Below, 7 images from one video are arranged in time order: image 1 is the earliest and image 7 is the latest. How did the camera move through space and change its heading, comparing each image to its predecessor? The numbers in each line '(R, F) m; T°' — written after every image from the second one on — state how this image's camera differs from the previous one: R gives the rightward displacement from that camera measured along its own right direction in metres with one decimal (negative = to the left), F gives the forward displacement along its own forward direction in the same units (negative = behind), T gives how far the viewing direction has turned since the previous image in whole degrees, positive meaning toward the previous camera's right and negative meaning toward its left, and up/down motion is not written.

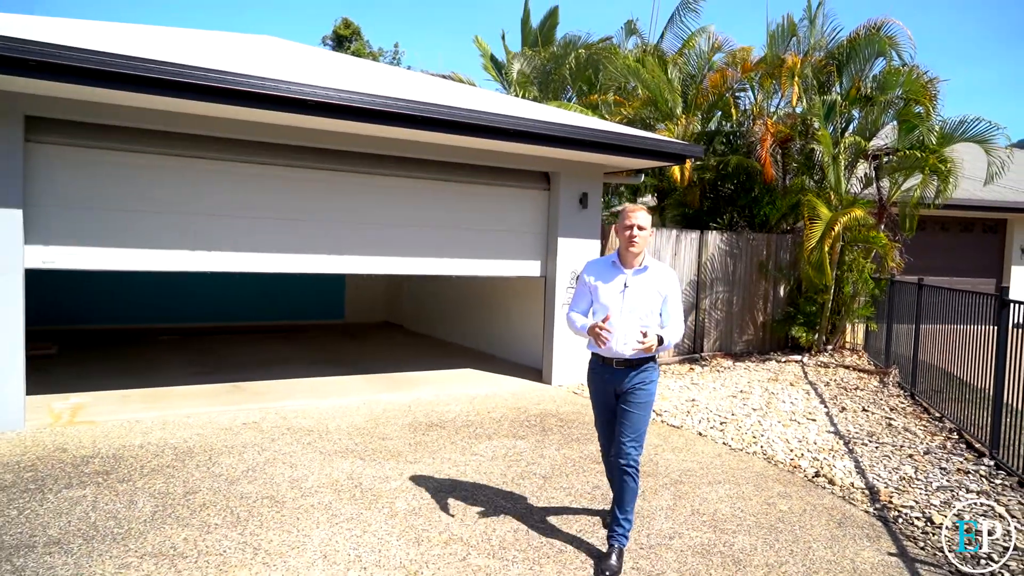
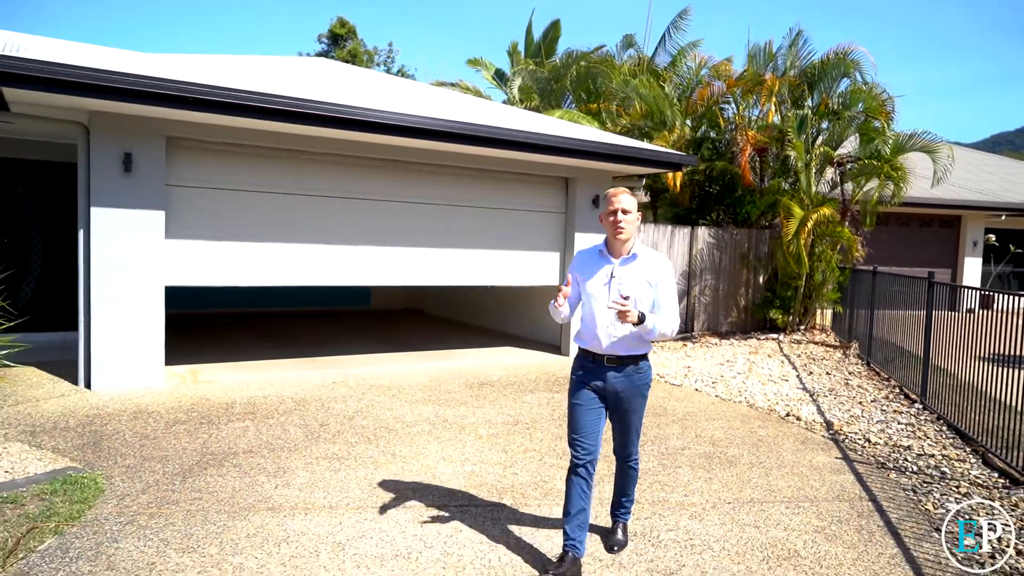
(-0.6, -1.5) m; +2°
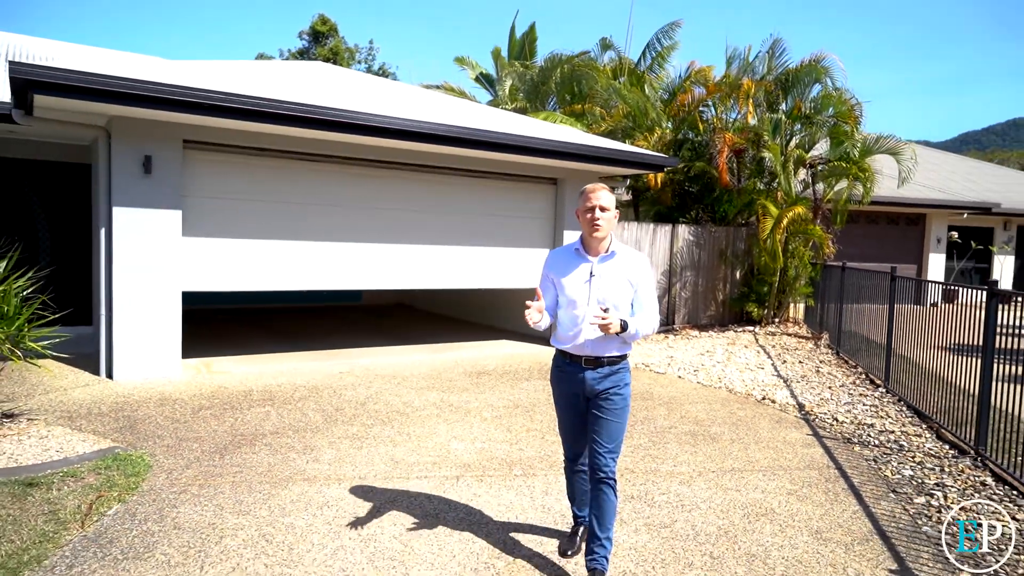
(-0.2, -0.5) m; +2°
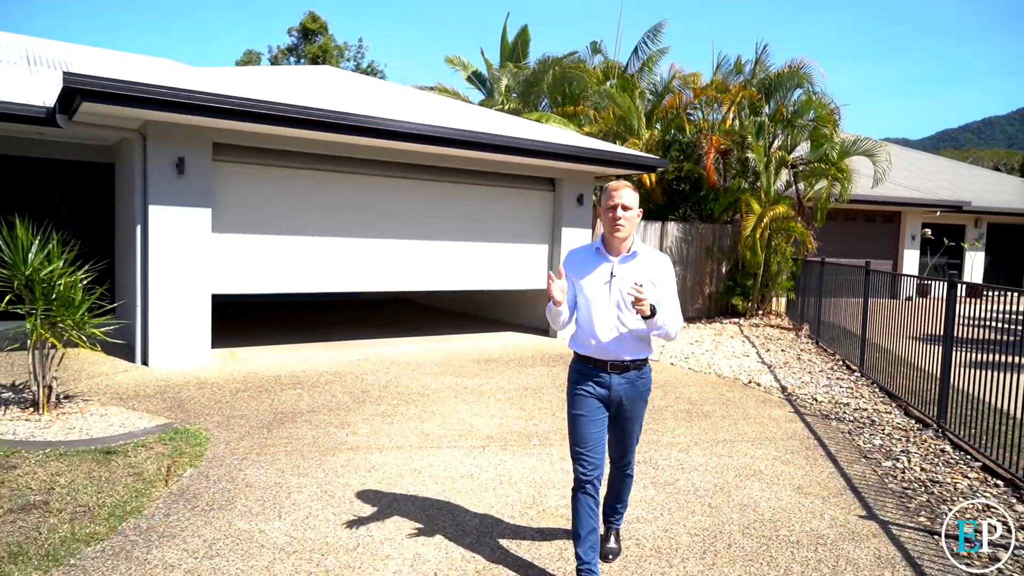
(-0.3, -0.6) m; +1°
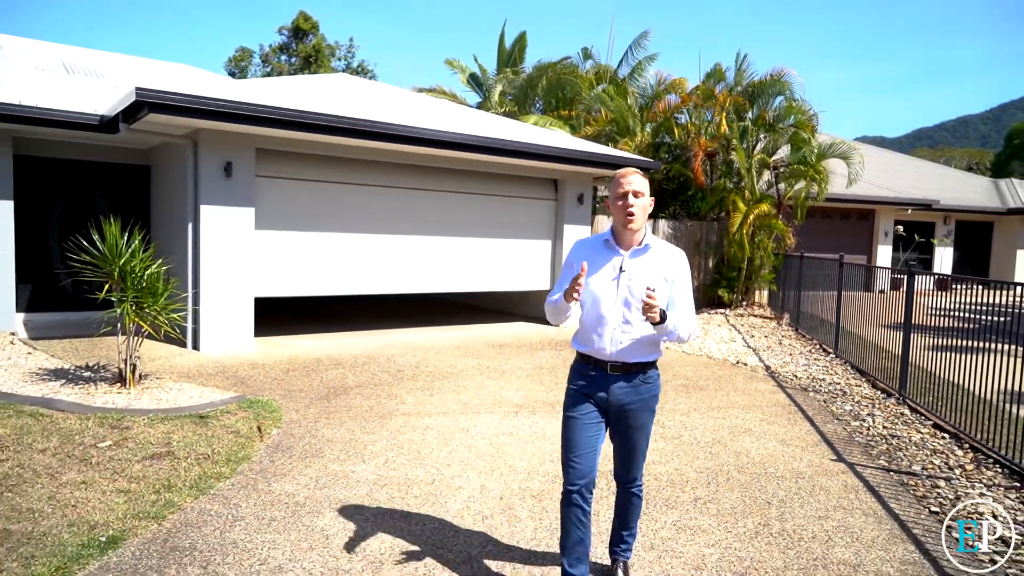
(-0.4, -0.9) m; +1°
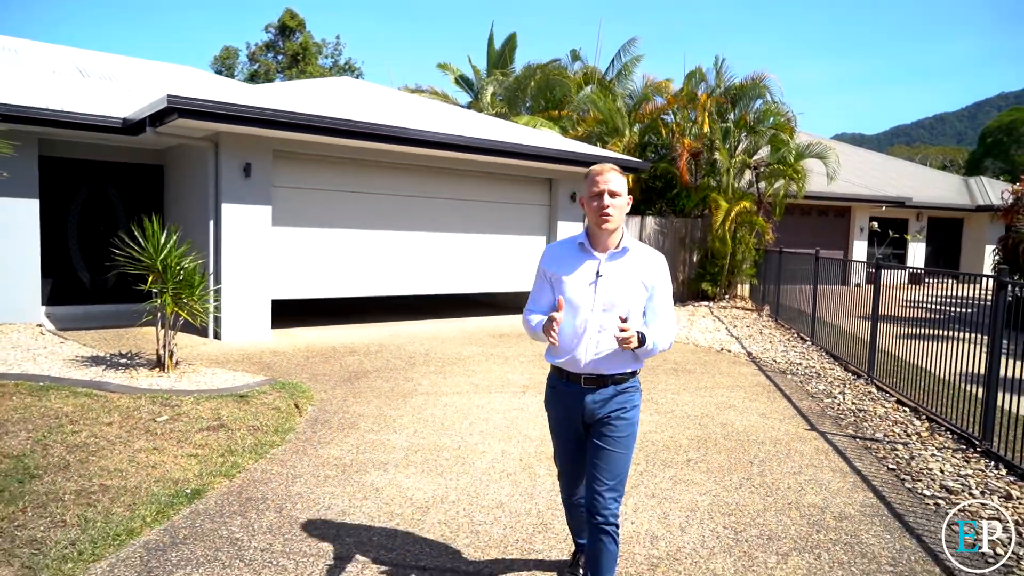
(-0.2, -0.7) m; +1°
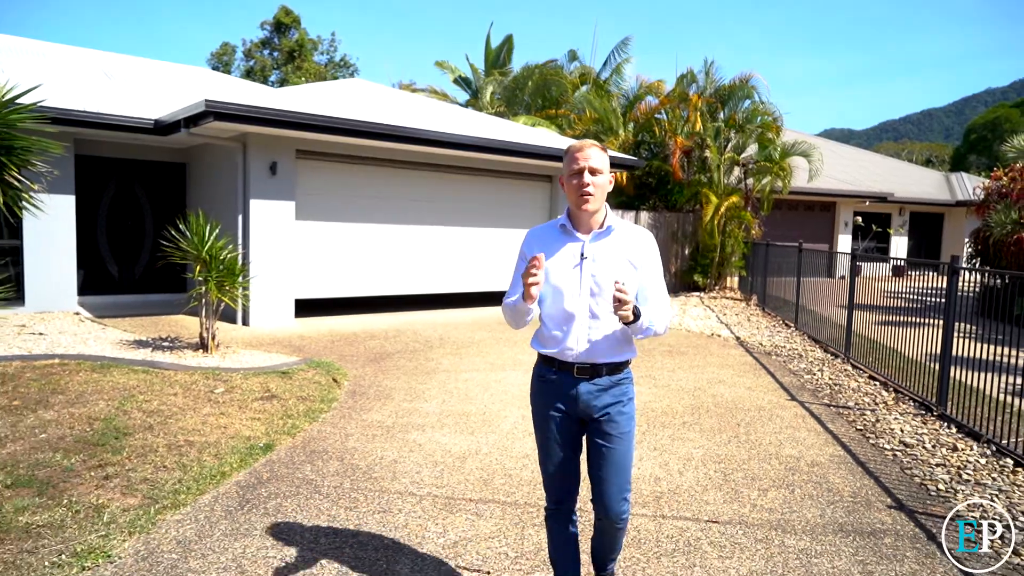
(-0.2, -0.7) m; +1°
